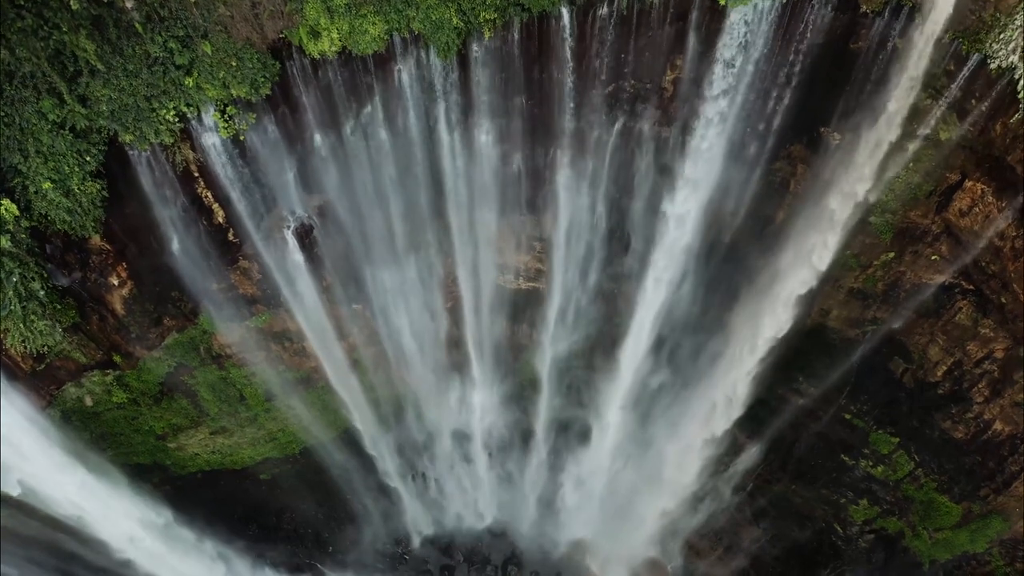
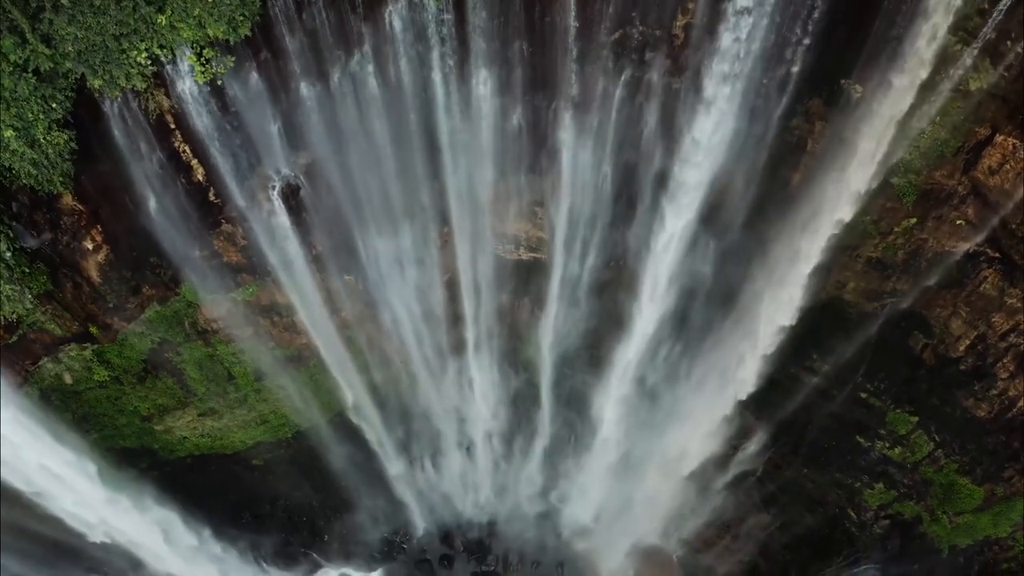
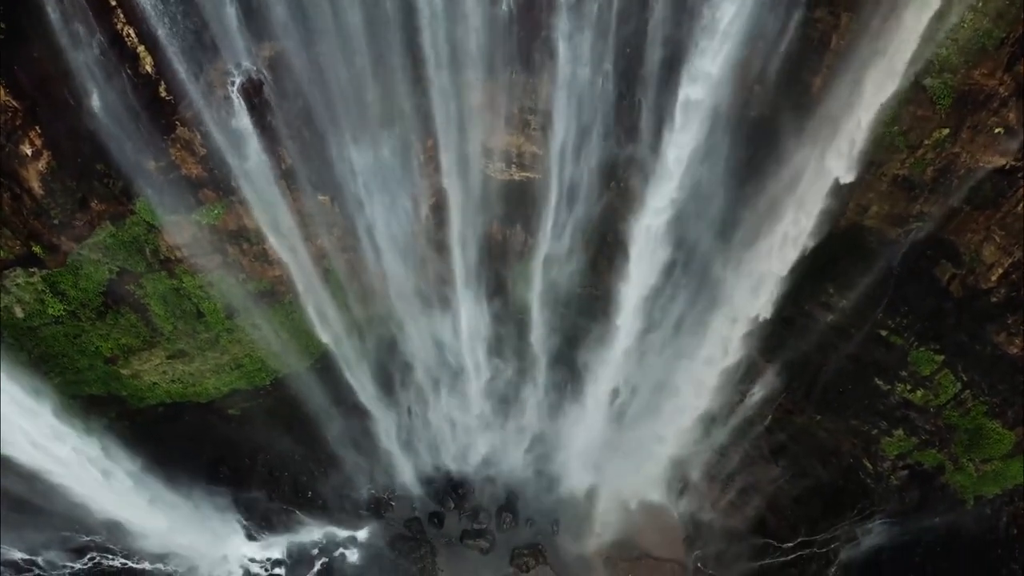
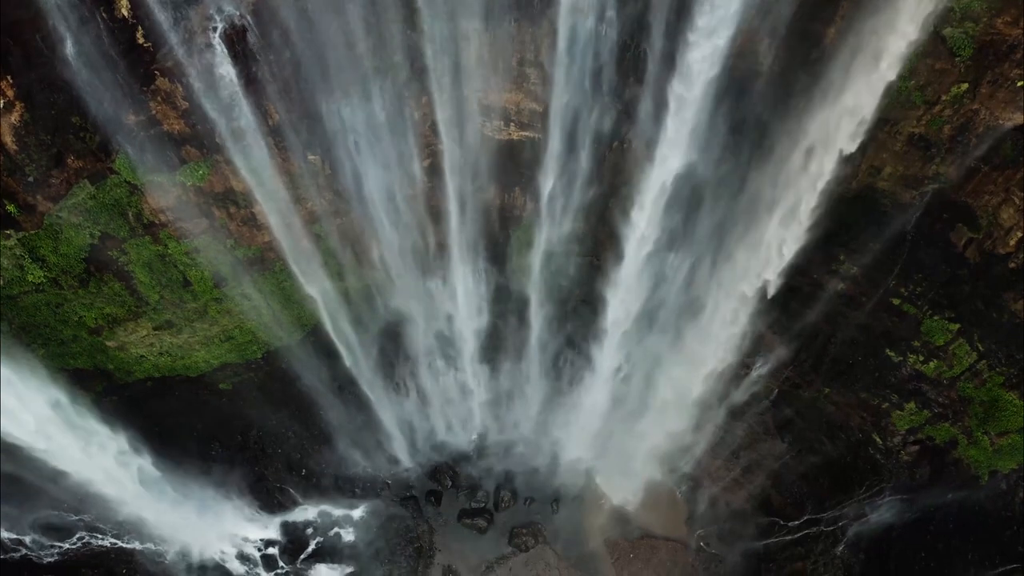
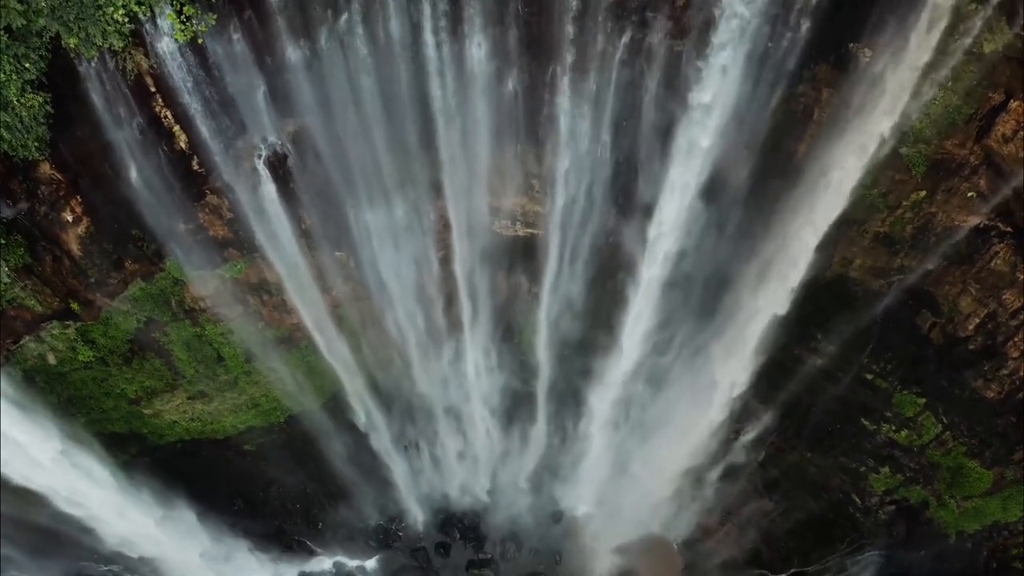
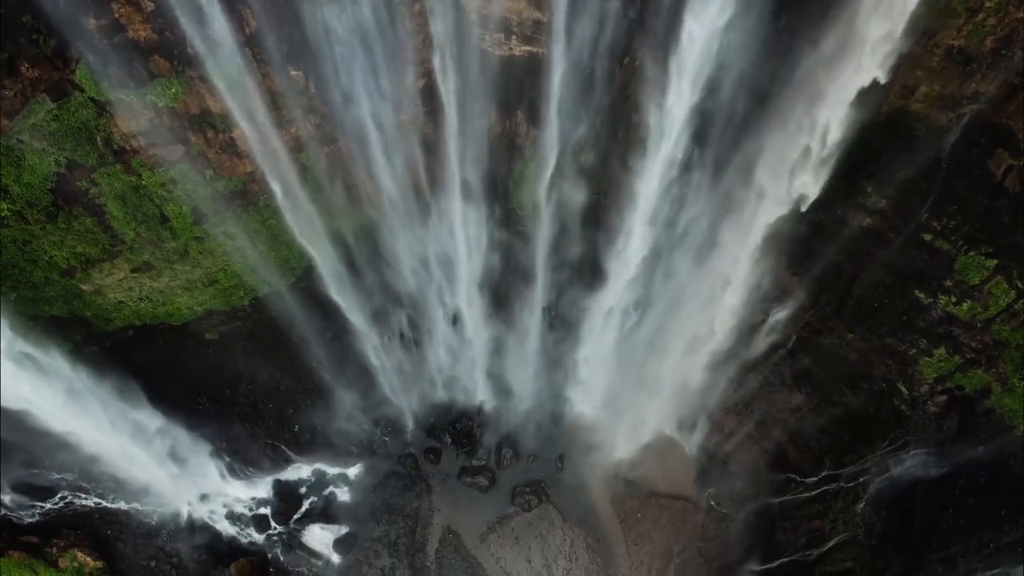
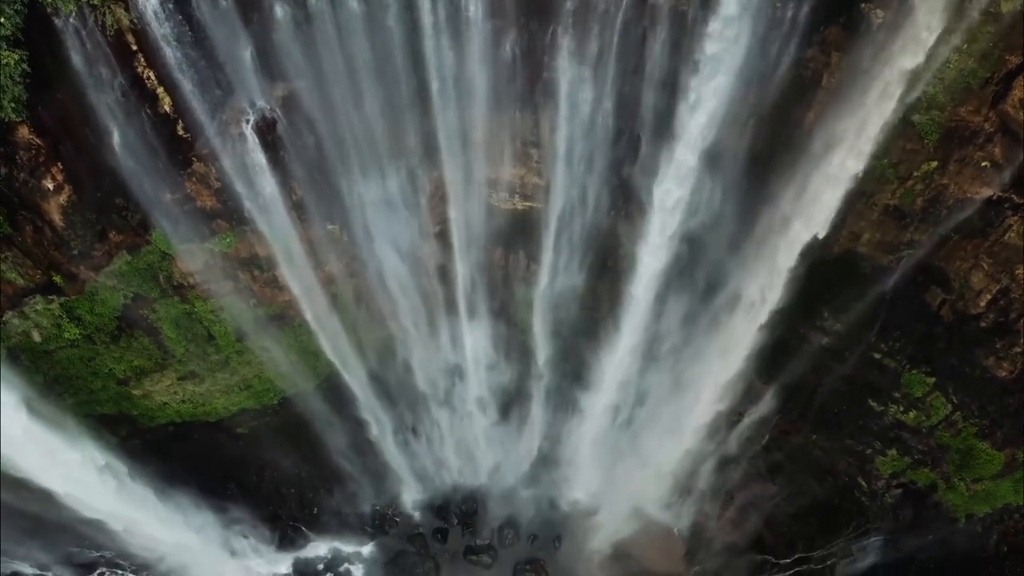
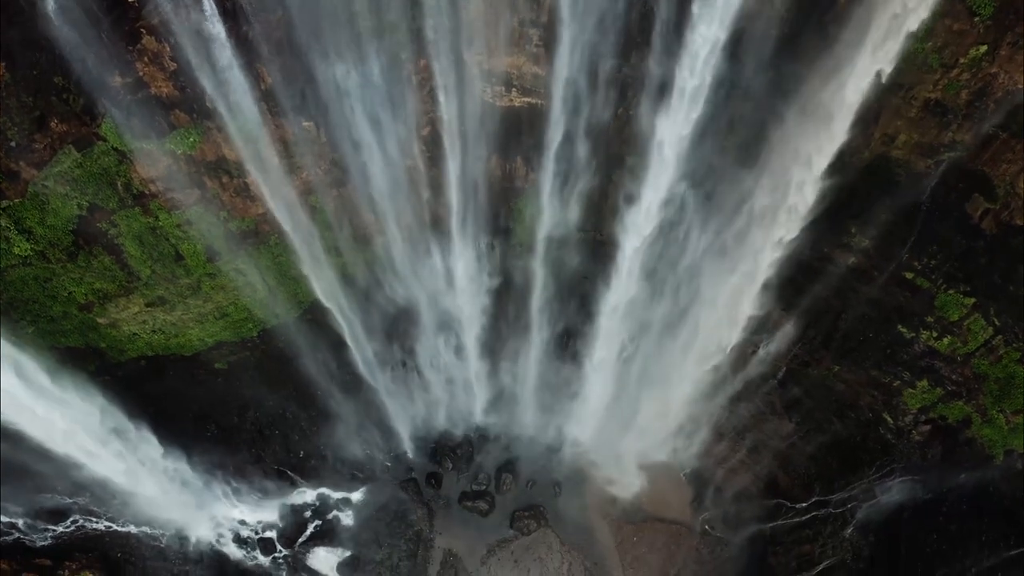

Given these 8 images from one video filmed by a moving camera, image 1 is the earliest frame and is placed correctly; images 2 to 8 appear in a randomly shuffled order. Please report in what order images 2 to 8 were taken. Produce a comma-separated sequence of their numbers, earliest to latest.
2, 5, 7, 3, 4, 8, 6
